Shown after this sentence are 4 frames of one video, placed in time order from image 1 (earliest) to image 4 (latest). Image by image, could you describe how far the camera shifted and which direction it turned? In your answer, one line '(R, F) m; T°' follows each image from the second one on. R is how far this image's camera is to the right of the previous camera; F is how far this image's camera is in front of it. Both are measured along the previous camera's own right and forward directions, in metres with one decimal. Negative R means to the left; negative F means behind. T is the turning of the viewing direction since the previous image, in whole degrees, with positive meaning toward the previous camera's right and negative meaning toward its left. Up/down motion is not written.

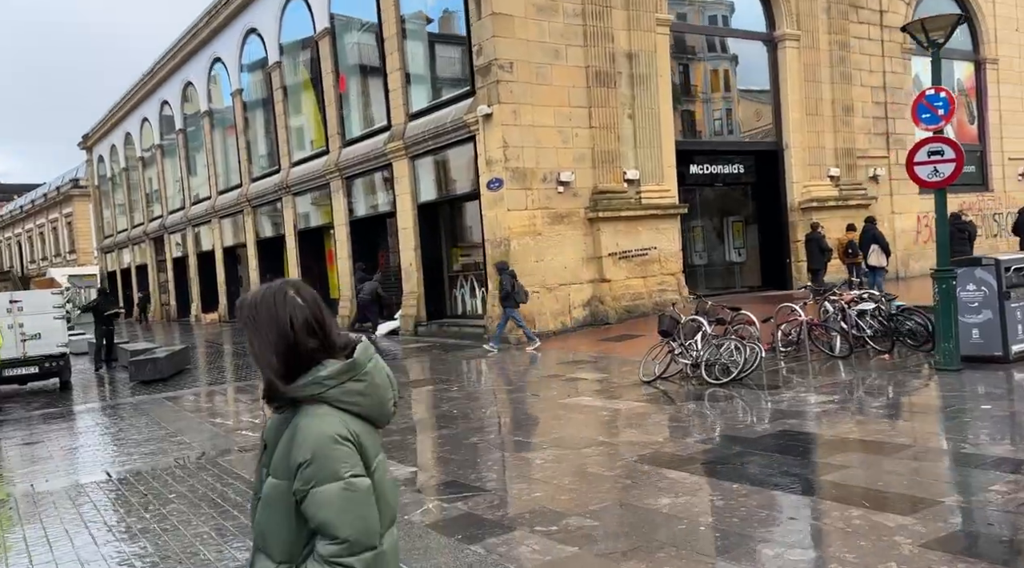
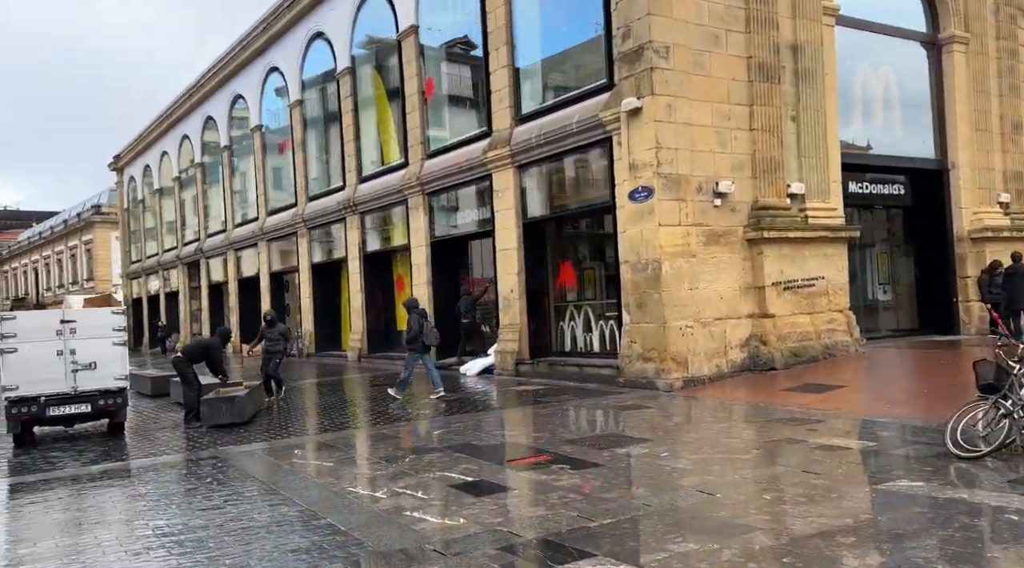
(-2.1, +3.2) m; -1°
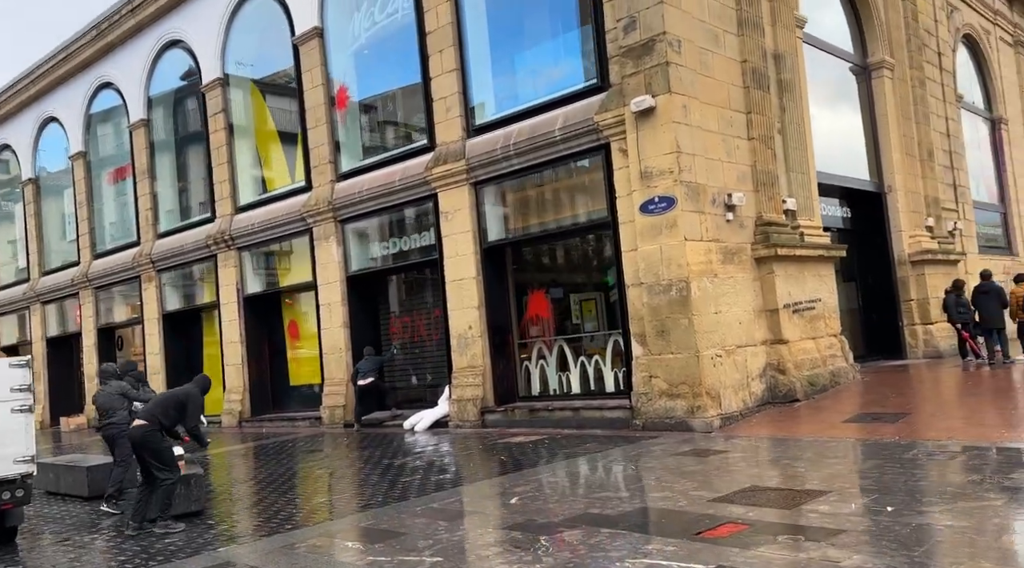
(-2.9, +2.7) m; +14°
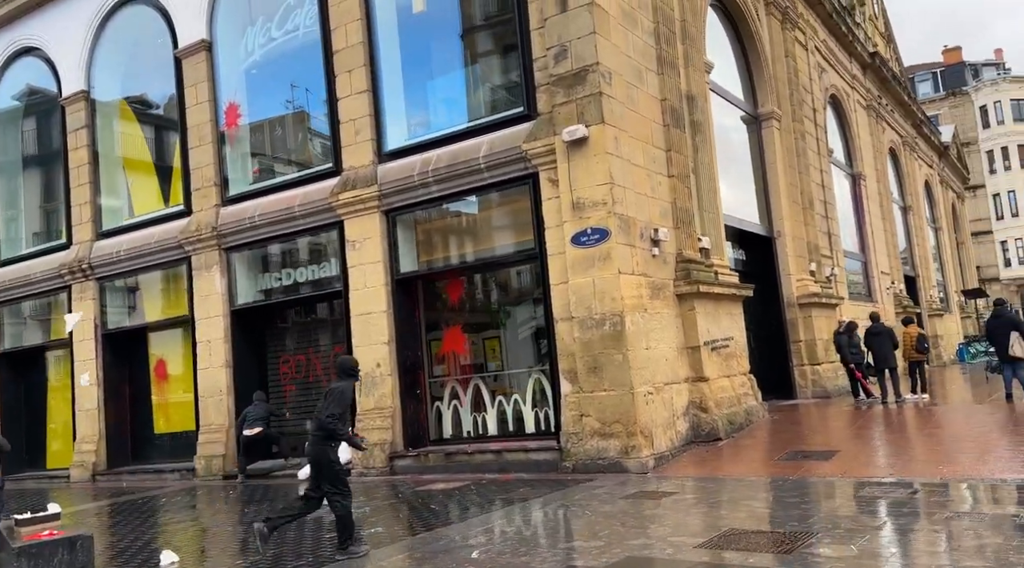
(-1.1, +0.8) m; +10°
